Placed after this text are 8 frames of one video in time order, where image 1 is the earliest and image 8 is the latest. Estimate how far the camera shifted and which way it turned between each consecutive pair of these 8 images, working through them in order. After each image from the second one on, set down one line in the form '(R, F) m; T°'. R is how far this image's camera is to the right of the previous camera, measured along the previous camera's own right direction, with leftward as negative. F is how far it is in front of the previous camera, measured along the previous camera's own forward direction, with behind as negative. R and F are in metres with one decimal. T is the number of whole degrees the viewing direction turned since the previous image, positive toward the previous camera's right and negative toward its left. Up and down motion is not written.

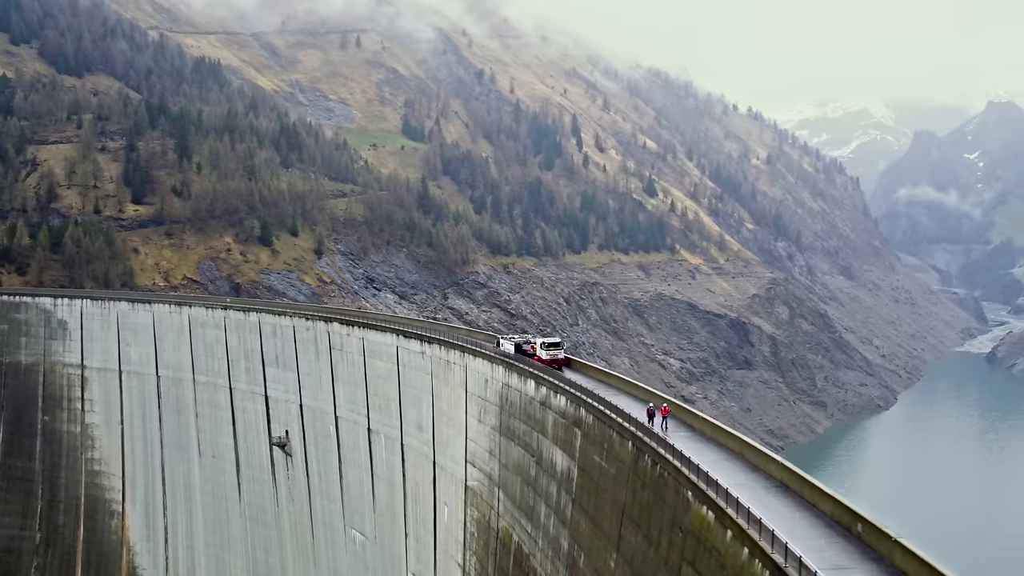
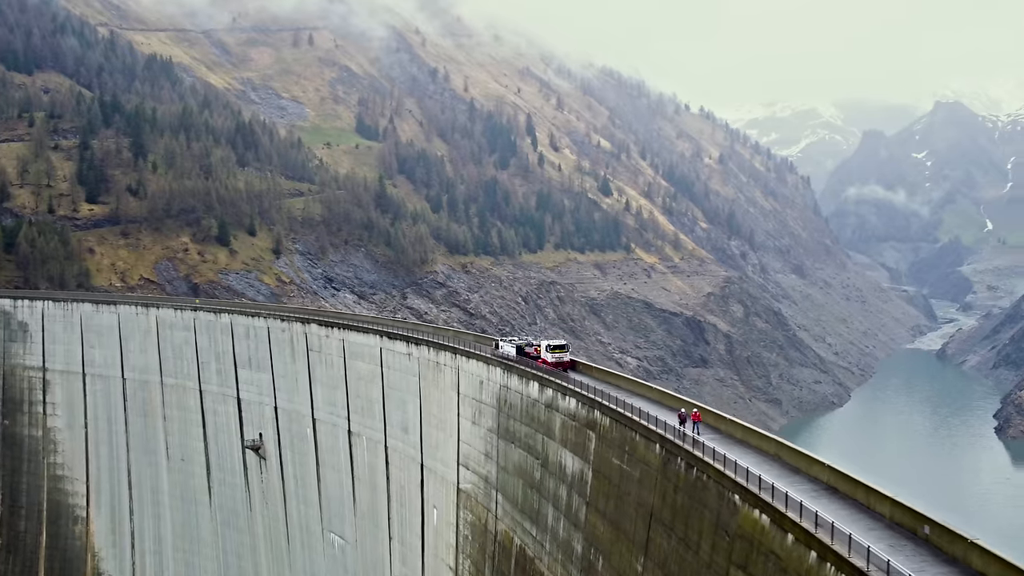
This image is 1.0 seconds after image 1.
(-0.9, +0.3) m; +2°
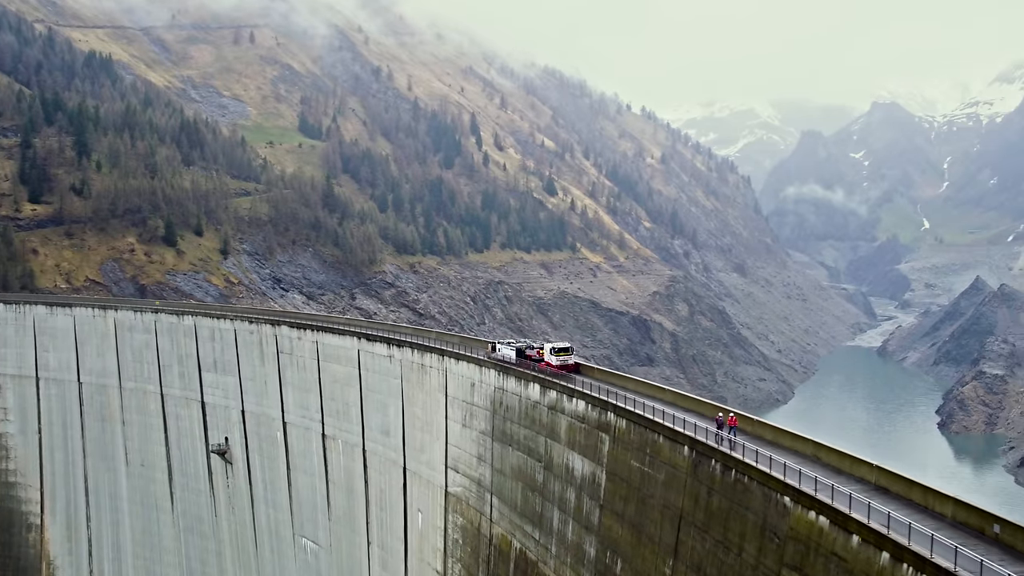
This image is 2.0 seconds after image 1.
(-1.1, +0.3) m; +3°
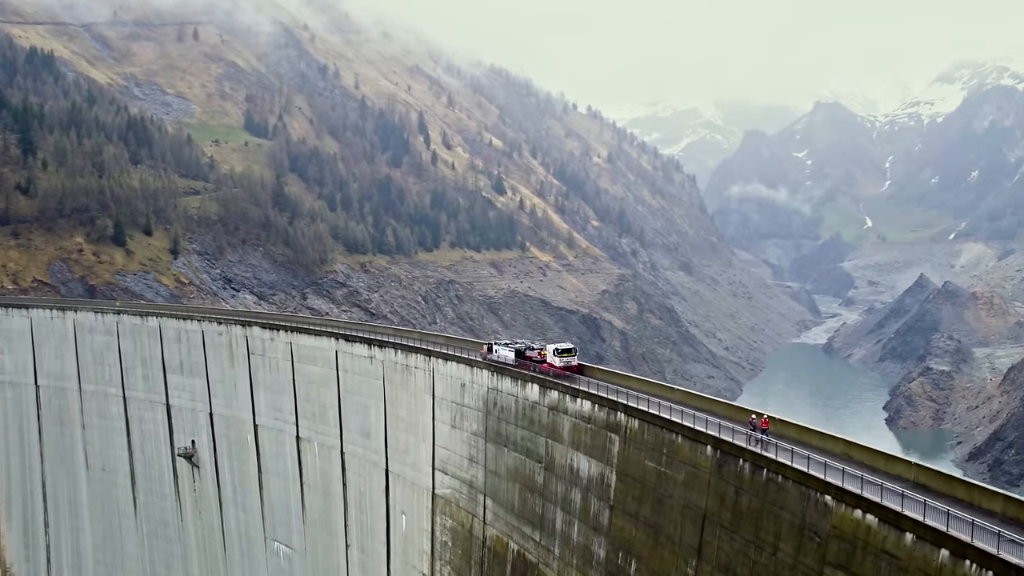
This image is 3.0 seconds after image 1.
(-1.0, +0.2) m; +3°
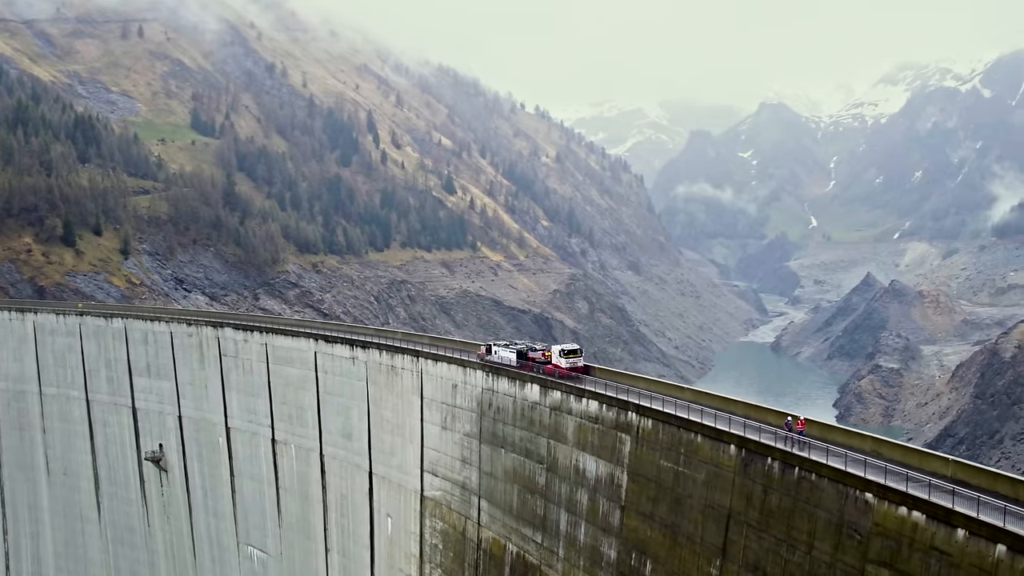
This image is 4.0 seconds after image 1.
(-0.9, +0.2) m; +3°
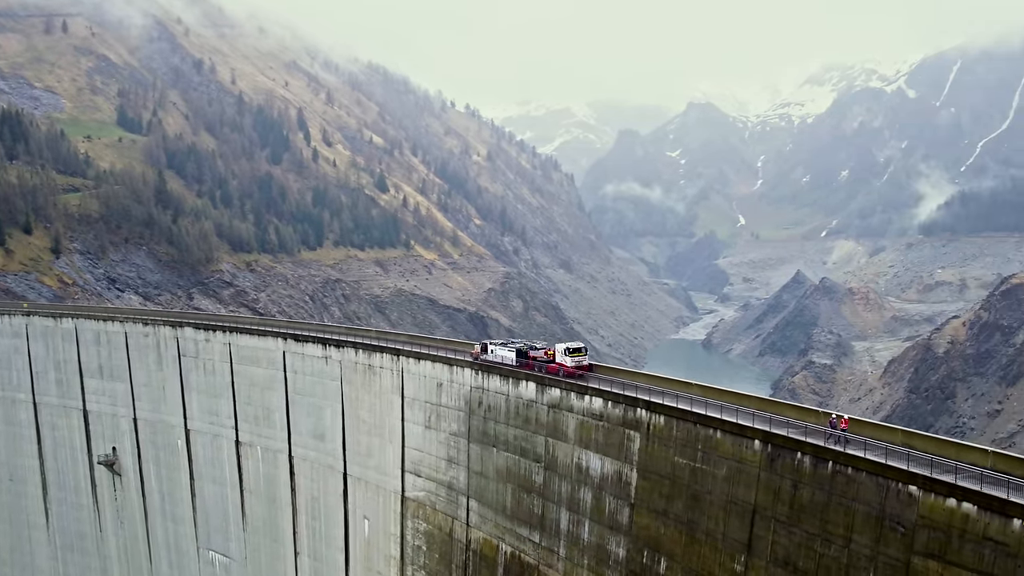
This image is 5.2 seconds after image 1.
(-1.2, +0.3) m; +4°
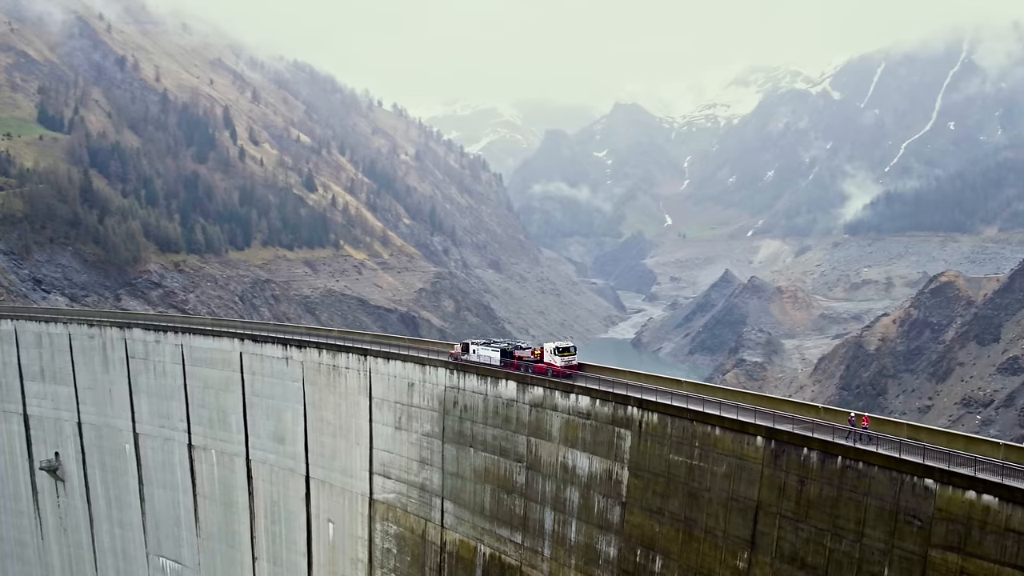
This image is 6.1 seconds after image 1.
(-0.9, +0.3) m; +4°
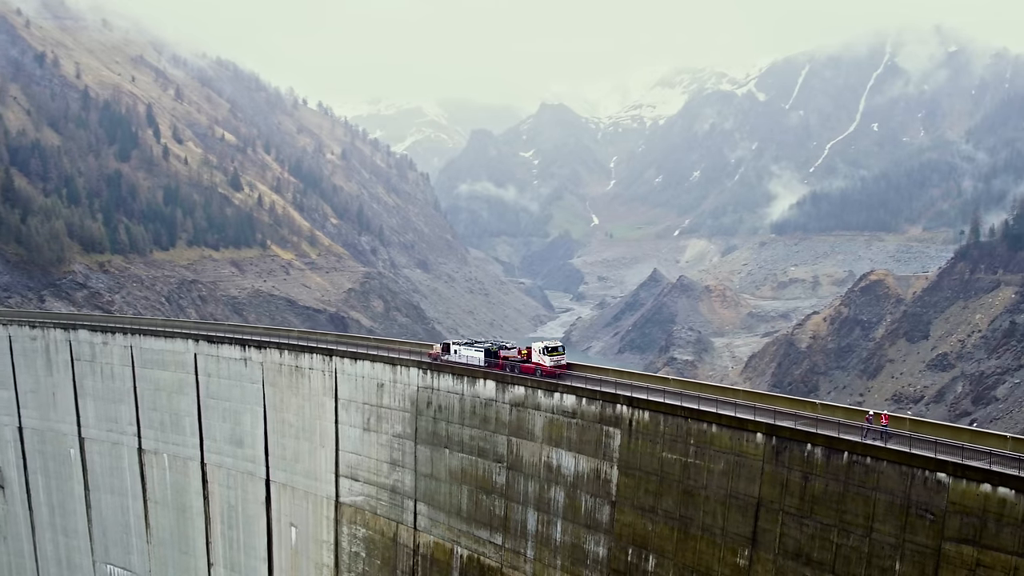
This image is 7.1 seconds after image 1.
(-0.9, +0.2) m; +4°
